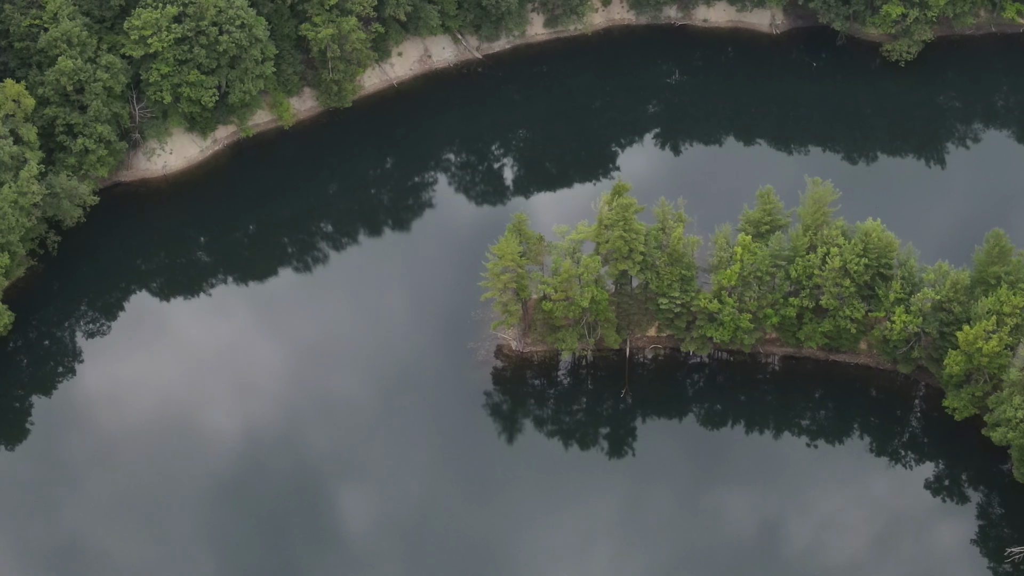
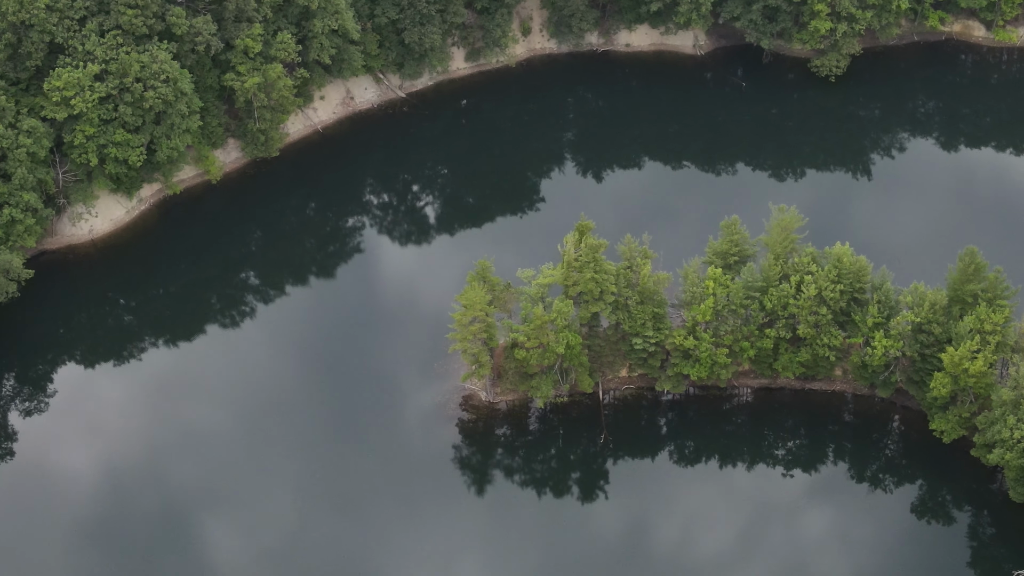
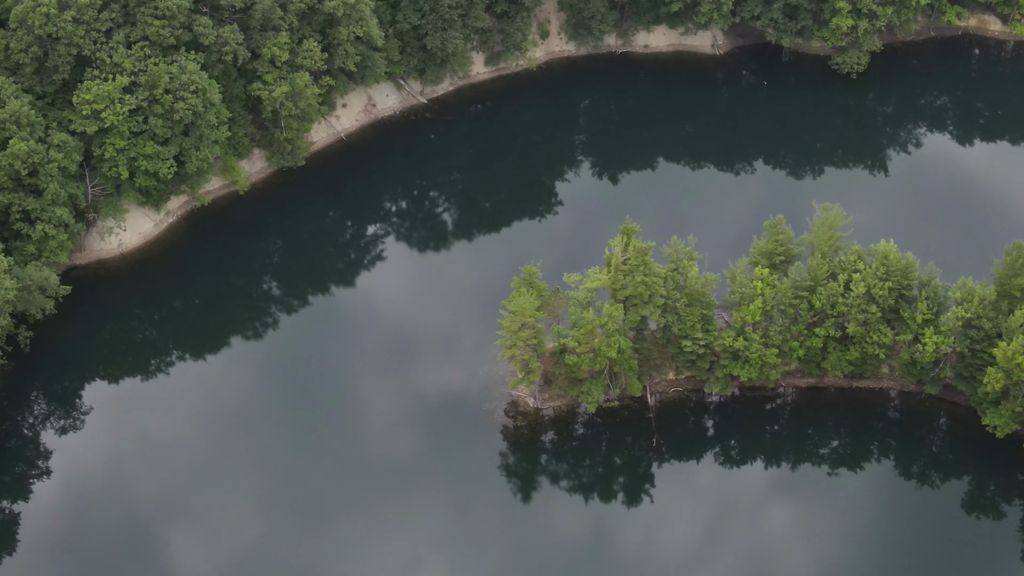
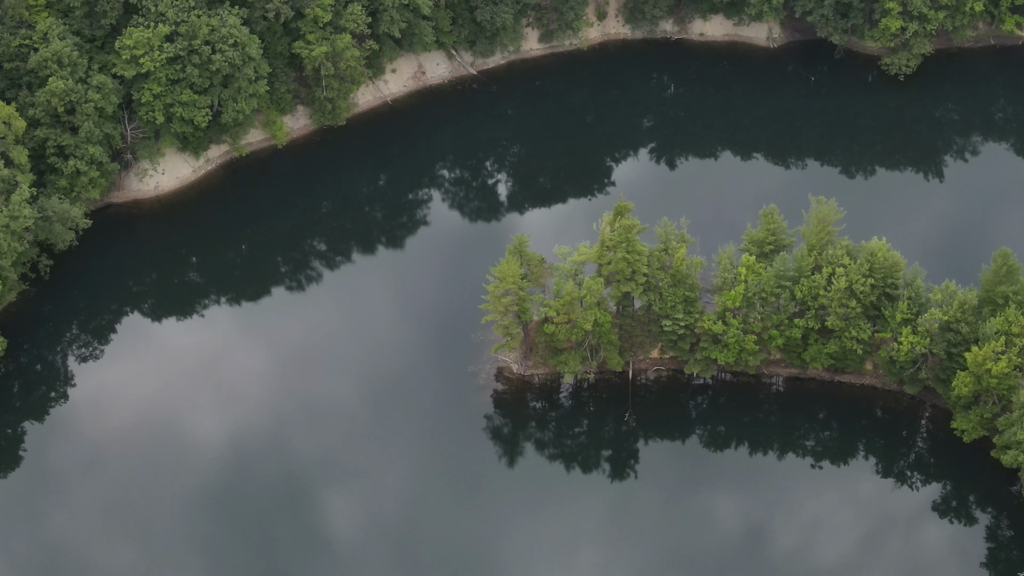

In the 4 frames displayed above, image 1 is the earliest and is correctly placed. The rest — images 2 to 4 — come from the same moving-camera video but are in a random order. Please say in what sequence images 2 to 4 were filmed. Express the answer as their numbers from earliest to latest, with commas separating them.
4, 2, 3
